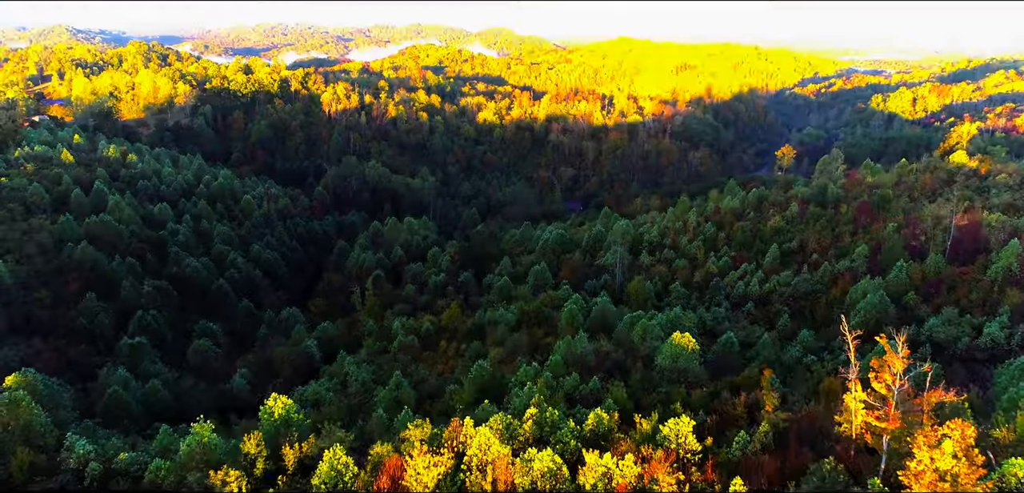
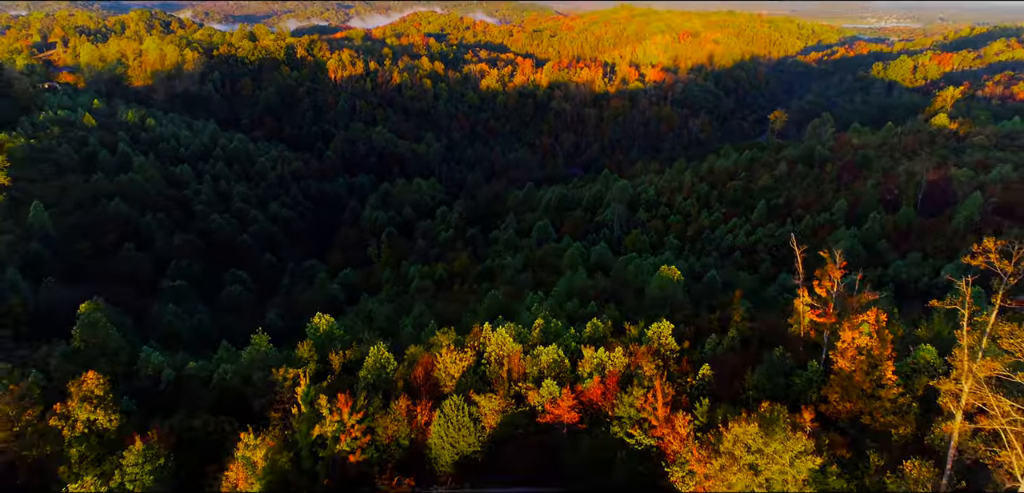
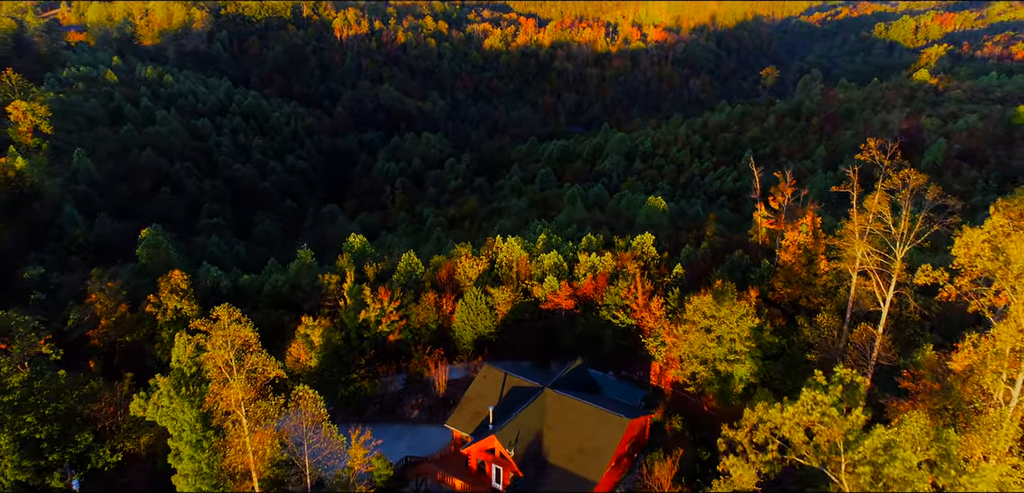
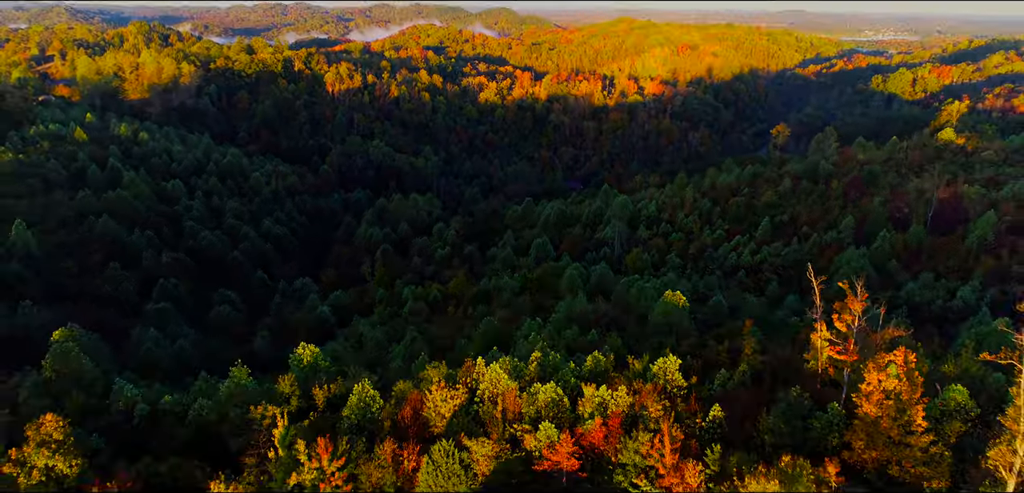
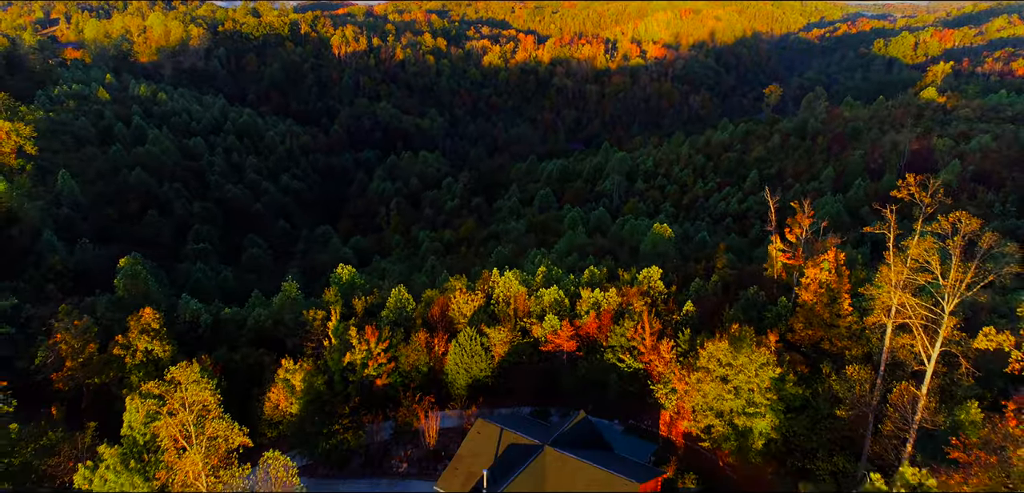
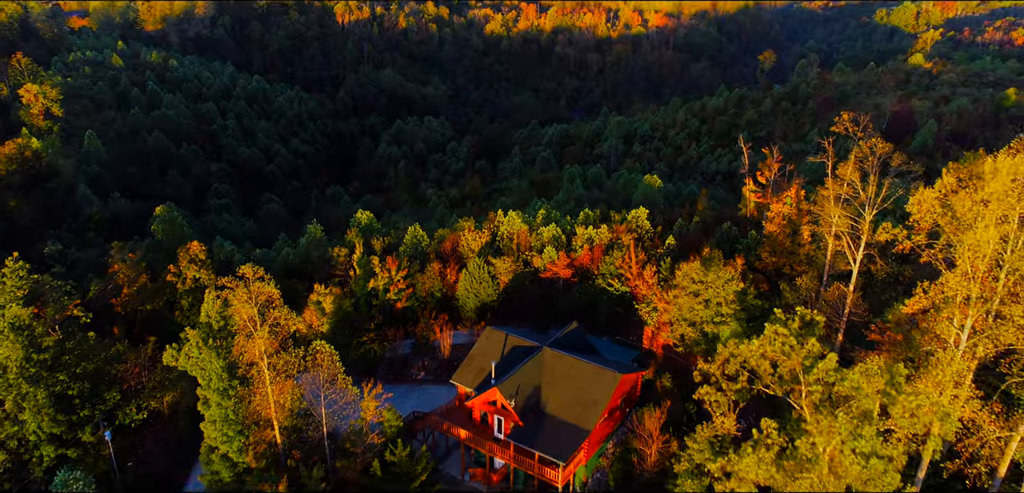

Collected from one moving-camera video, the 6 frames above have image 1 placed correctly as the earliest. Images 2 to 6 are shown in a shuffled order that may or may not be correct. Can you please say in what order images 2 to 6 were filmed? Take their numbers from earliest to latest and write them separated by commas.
4, 2, 5, 3, 6
